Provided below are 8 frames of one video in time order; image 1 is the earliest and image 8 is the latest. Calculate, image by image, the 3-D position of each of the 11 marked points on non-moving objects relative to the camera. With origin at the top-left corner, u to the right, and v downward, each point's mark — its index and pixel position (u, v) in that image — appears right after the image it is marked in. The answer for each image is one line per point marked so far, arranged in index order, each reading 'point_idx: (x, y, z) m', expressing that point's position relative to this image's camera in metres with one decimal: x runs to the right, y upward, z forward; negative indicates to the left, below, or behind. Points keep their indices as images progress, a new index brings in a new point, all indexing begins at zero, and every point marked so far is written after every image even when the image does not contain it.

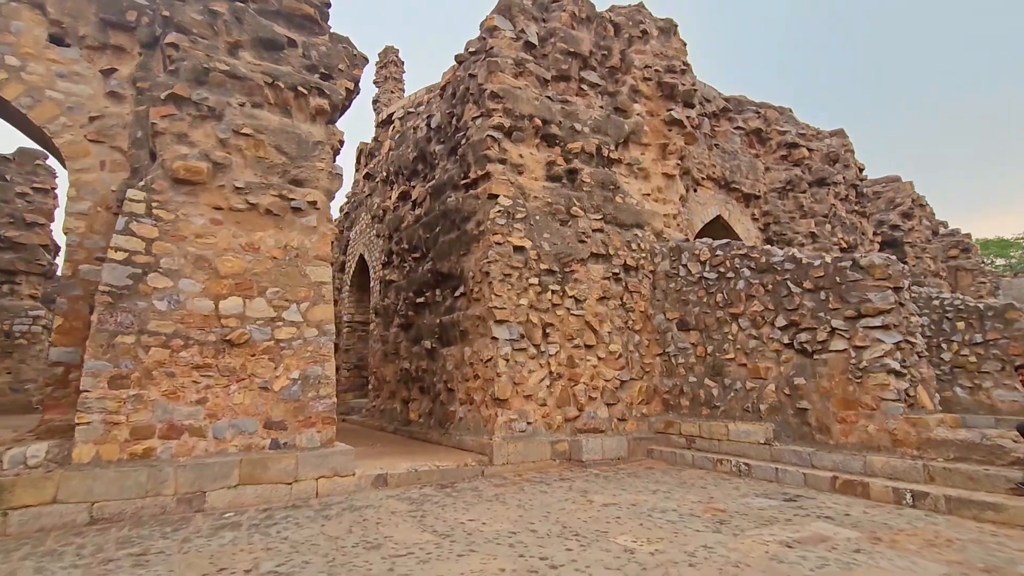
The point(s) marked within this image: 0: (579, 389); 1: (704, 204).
0: (+0.7, -1.0, +5.1) m
1: (+2.7, +1.2, +7.4) m
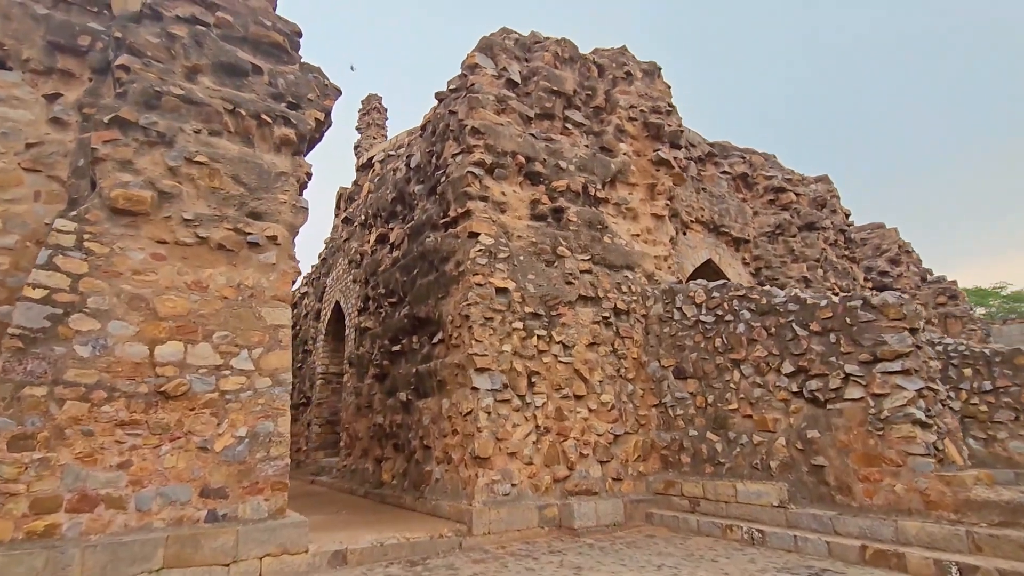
0: (+0.5, -1.4, +4.6) m
1: (+2.5, +0.6, +7.2) m
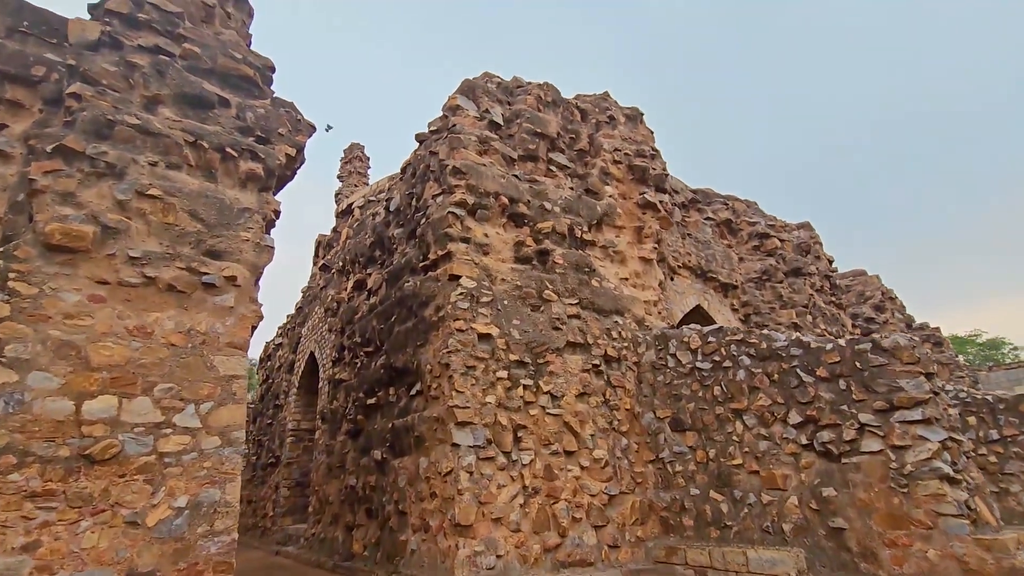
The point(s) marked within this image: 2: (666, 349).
0: (+0.4, -1.8, +4.2) m
1: (+2.3, -0.1, +7.0) m
2: (+1.5, -0.6, +4.9) m
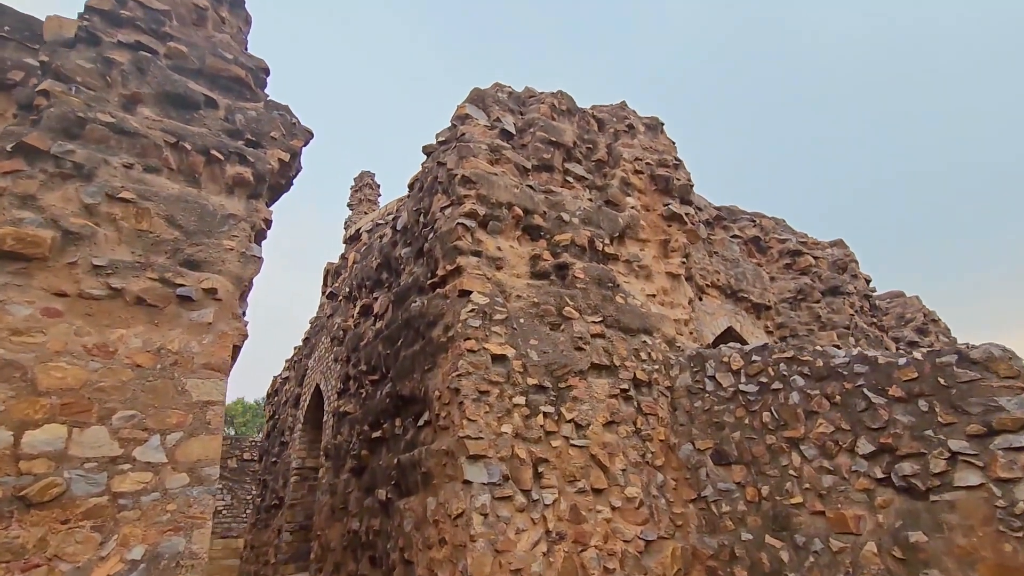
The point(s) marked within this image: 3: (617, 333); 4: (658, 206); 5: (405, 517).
0: (+0.5, -1.9, +3.6) m
1: (+2.5, -0.3, +6.5) m
2: (+1.6, -0.7, +4.4) m
3: (+0.9, -0.4, +4.5) m
4: (+1.6, +0.9, +5.6) m
5: (-0.8, -1.8, +4.0) m
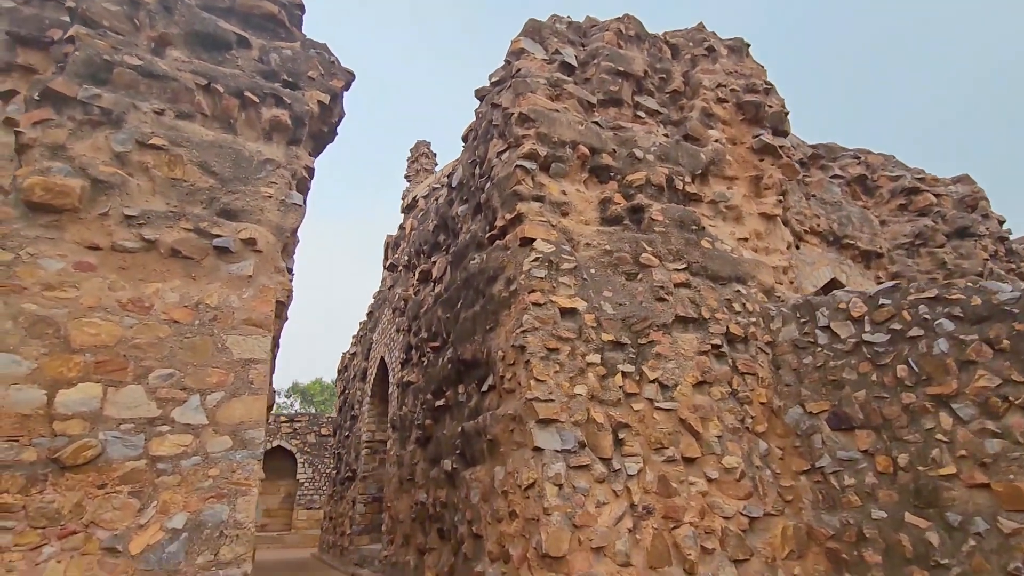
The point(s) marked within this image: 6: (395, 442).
0: (+1.0, -1.5, +3.1) m
1: (+3.3, +0.3, +5.6) m
2: (+2.1, -0.2, +3.7) m
3: (+1.4, 0.0, +3.9) m
4: (+2.2, +1.4, +4.8) m
5: (-0.3, -1.4, +3.7) m
6: (-1.3, -1.7, +5.7) m
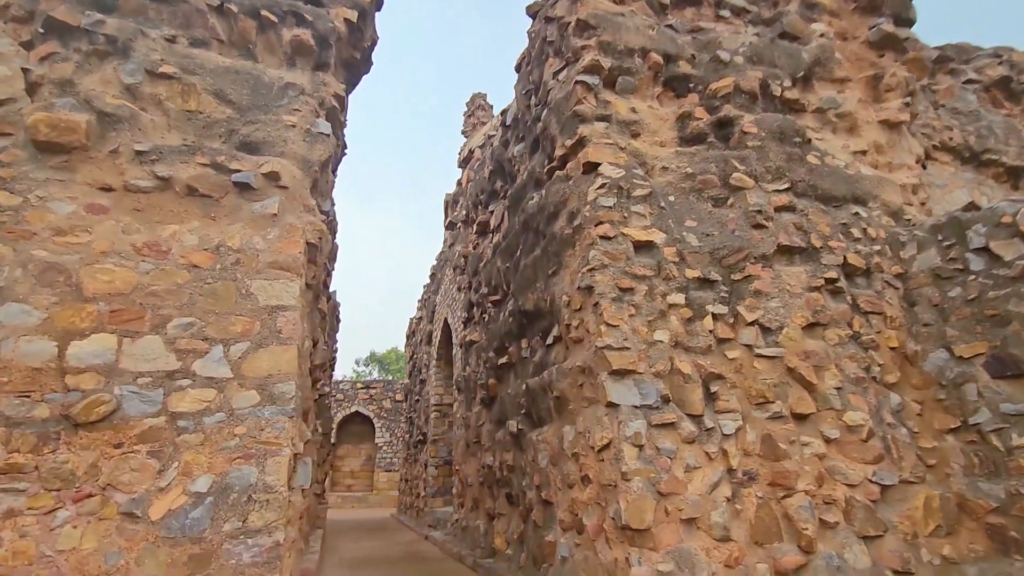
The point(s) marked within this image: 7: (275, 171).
0: (+1.4, -1.1, +2.5) m
1: (+3.9, +0.9, +4.7) m
2: (+2.5, +0.2, +2.9) m
3: (+1.8, +0.5, +3.2) m
4: (+2.6, +1.9, +3.9) m
5: (+0.2, -1.0, +3.3) m
6: (-0.5, -1.2, +5.5) m
7: (-1.1, +0.5, +2.4) m
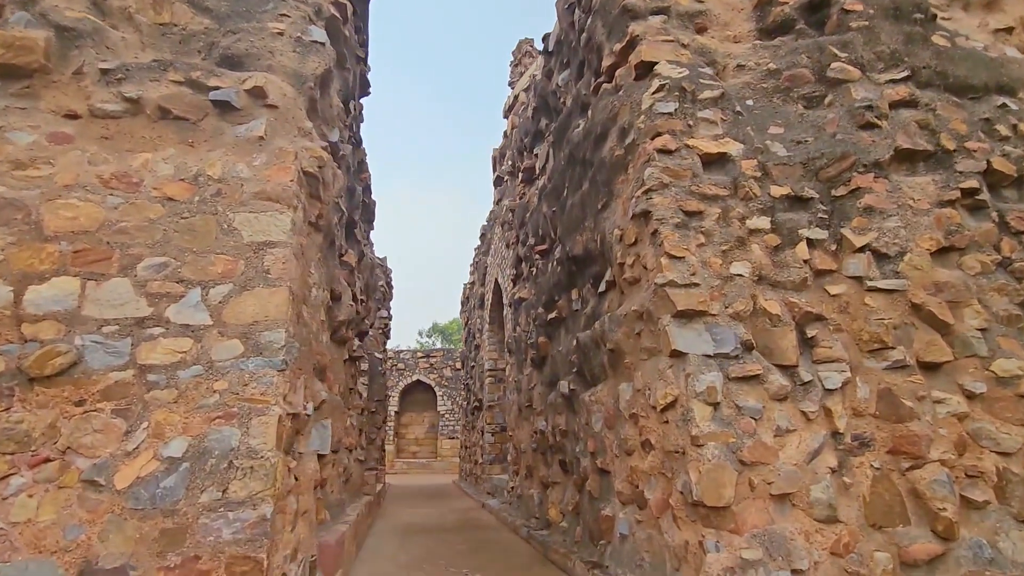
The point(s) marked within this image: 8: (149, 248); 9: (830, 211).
0: (+1.6, -0.7, +1.9) m
1: (+4.2, +1.5, +3.6) m
2: (+2.7, +0.6, +2.1) m
3: (+2.0, +0.9, +2.4) m
4: (+2.8, +2.4, +3.0) m
5: (+0.5, -0.7, +2.8) m
6: (0.0, -0.8, +5.1) m
7: (-1.0, +0.8, +2.1) m
8: (-1.3, +0.1, +1.8) m
9: (+1.4, +0.3, +2.3) m
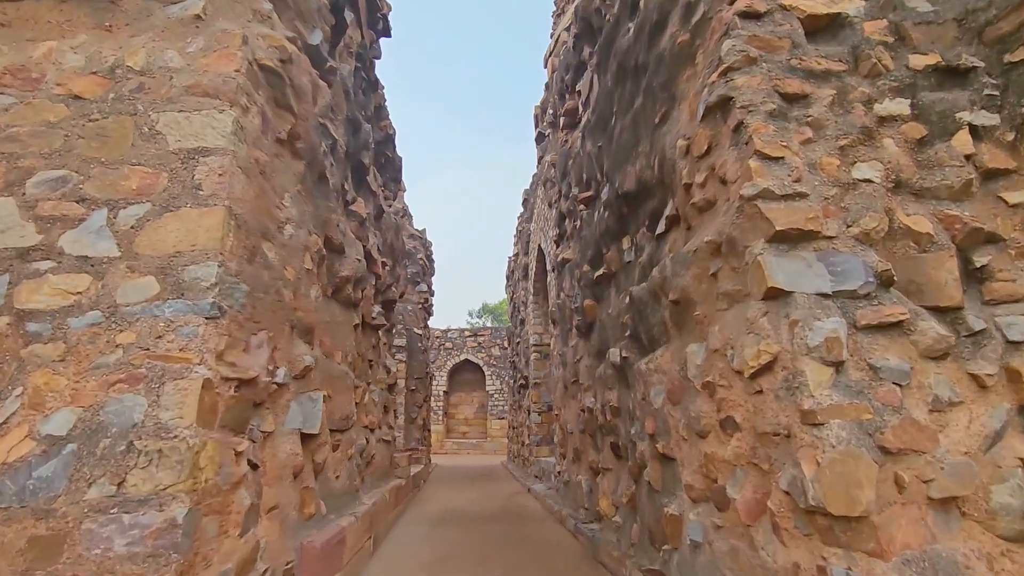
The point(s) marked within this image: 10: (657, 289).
0: (+1.6, -0.5, +1.2) m
1: (+4.4, +1.9, +2.6) m
2: (+2.7, +0.9, +1.2) m
3: (+2.1, +1.2, +1.6) m
4: (+2.9, +2.7, +2.1) m
5: (+0.6, -0.4, +2.2) m
6: (+0.4, -0.4, +4.5) m
7: (-0.9, +1.0, +1.6) m
8: (-1.2, +0.3, +1.4) m
9: (+1.5, +0.6, +1.6) m
10: (+0.6, 0.0, +2.2) m
